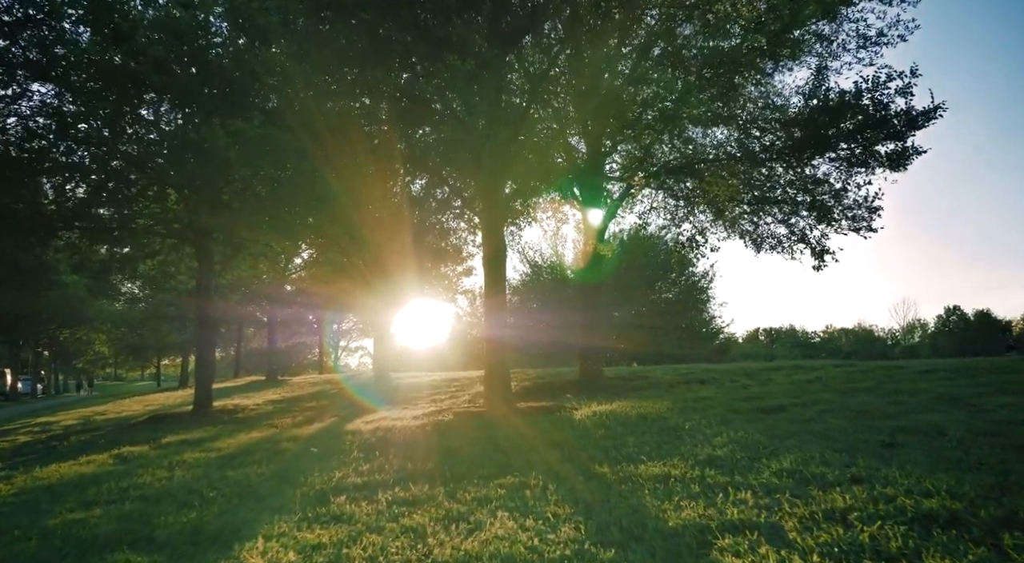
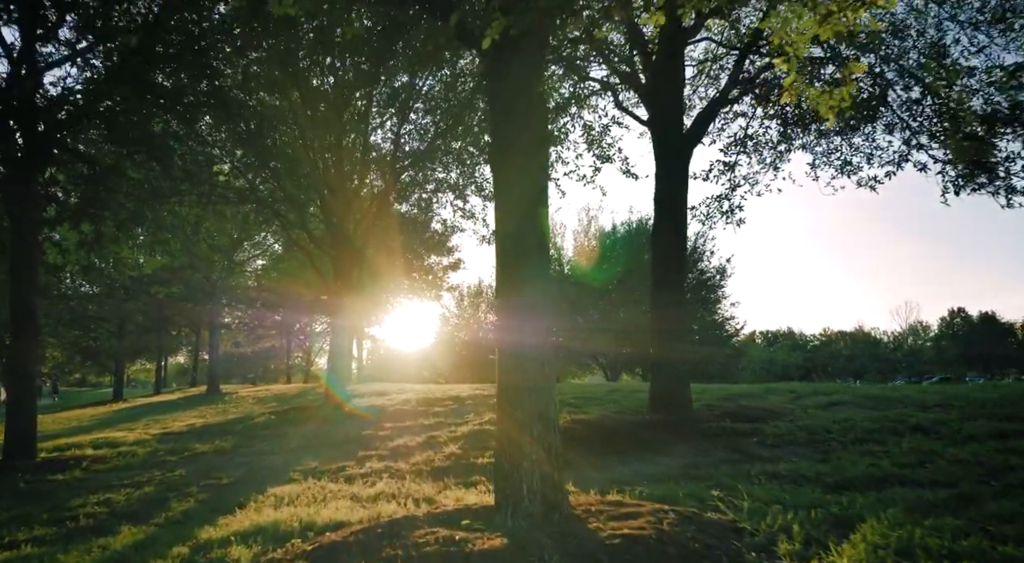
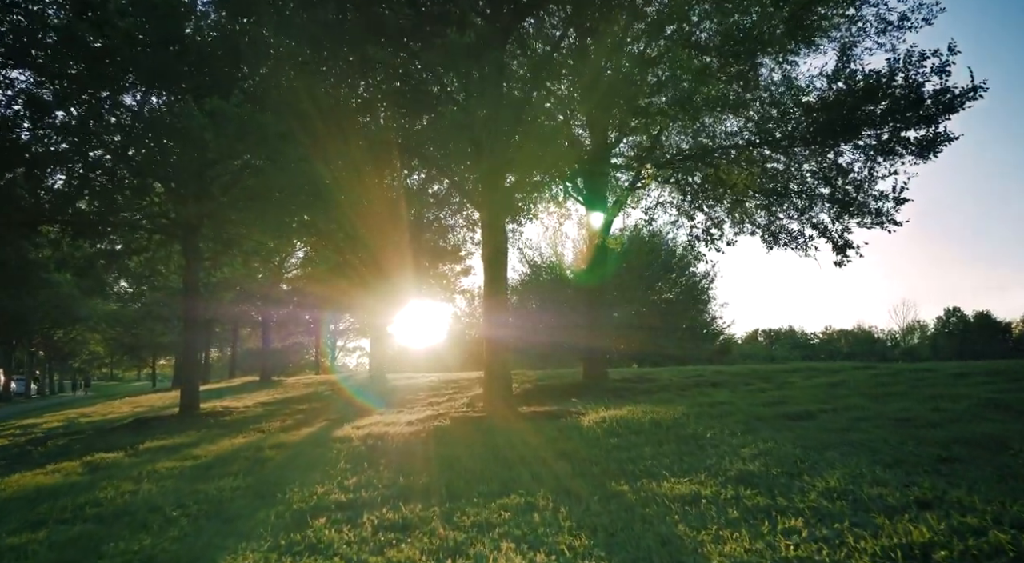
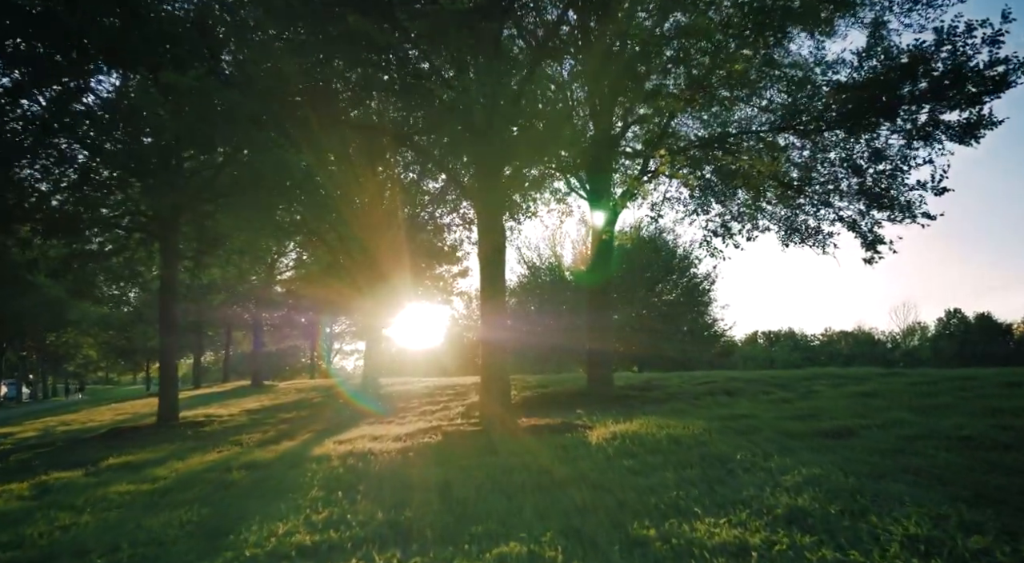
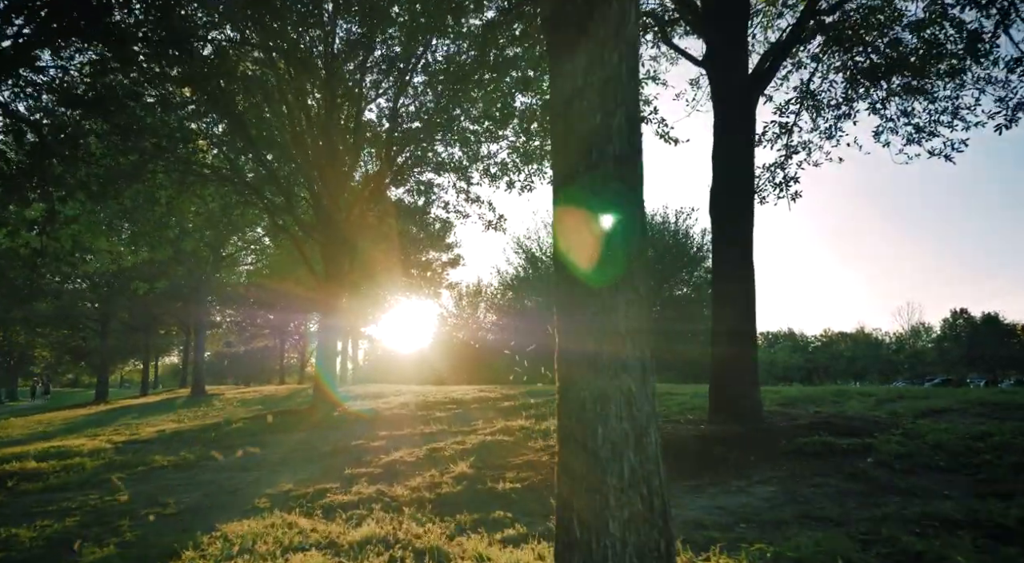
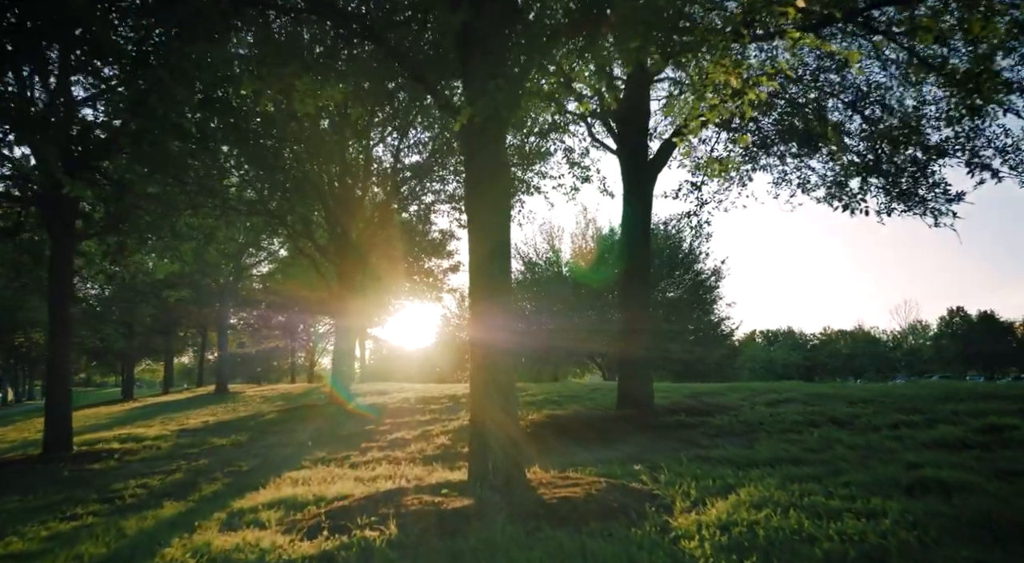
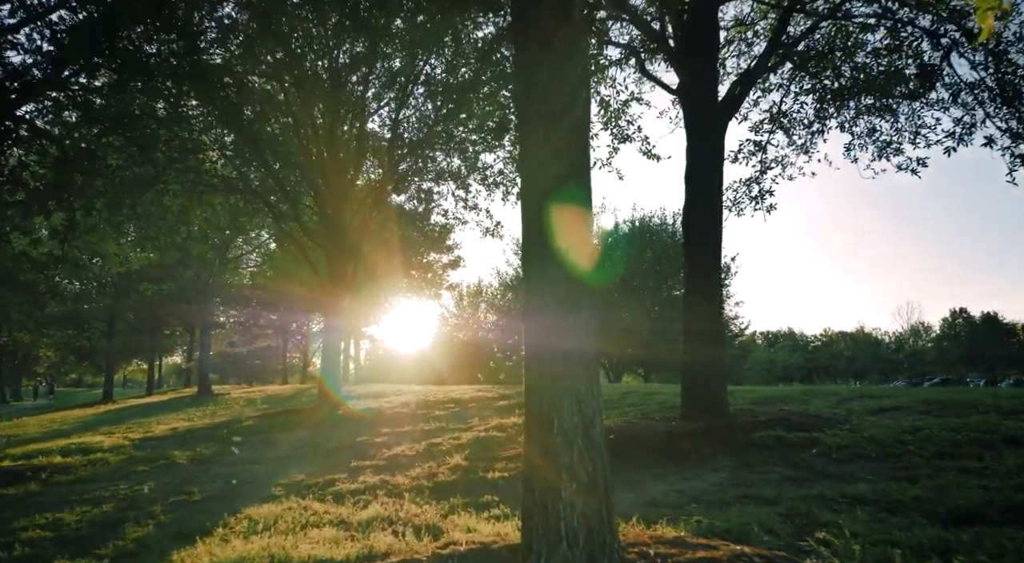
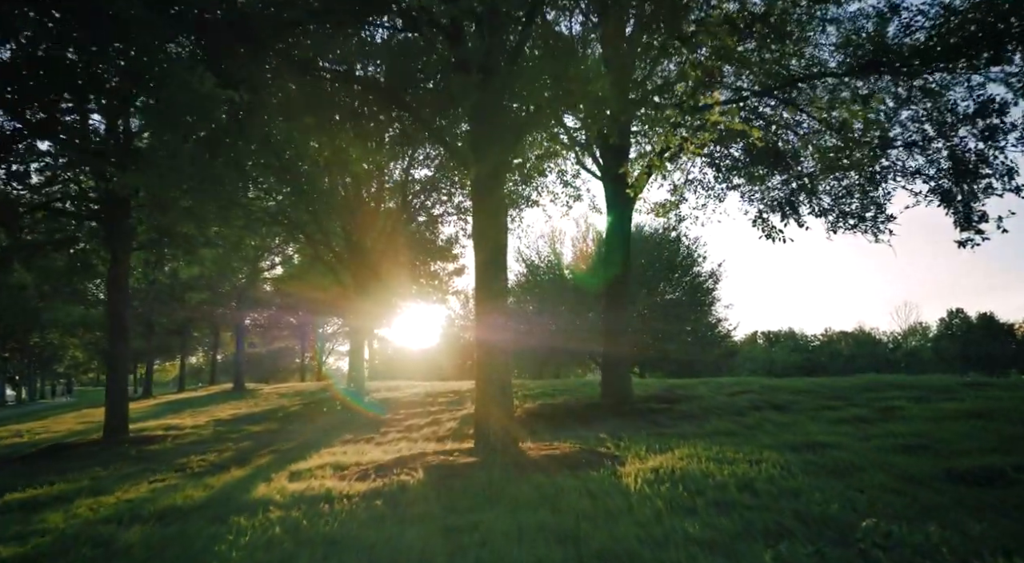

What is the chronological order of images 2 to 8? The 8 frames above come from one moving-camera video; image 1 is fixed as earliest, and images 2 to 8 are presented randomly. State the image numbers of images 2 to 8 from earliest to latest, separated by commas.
3, 4, 8, 6, 2, 7, 5
